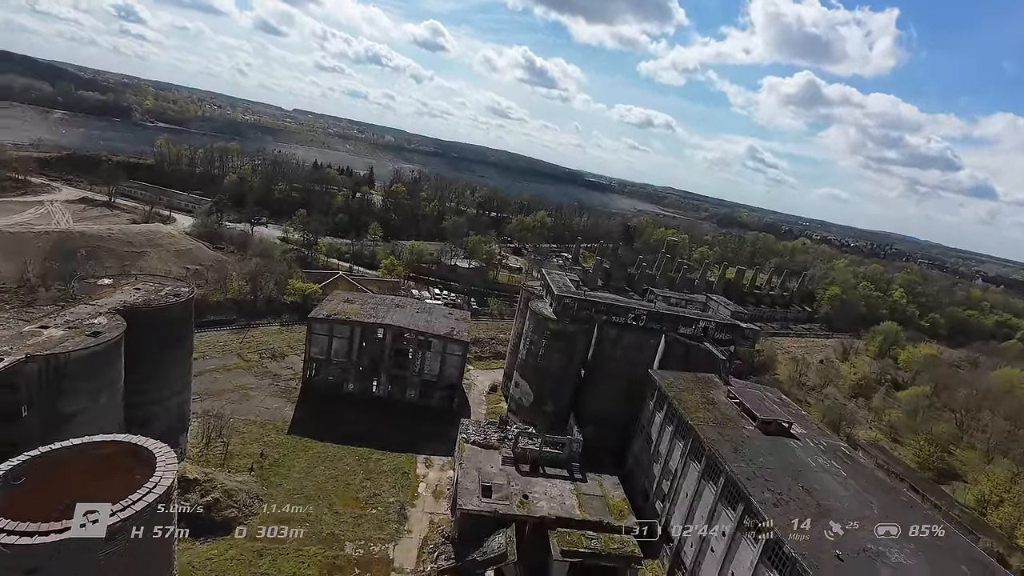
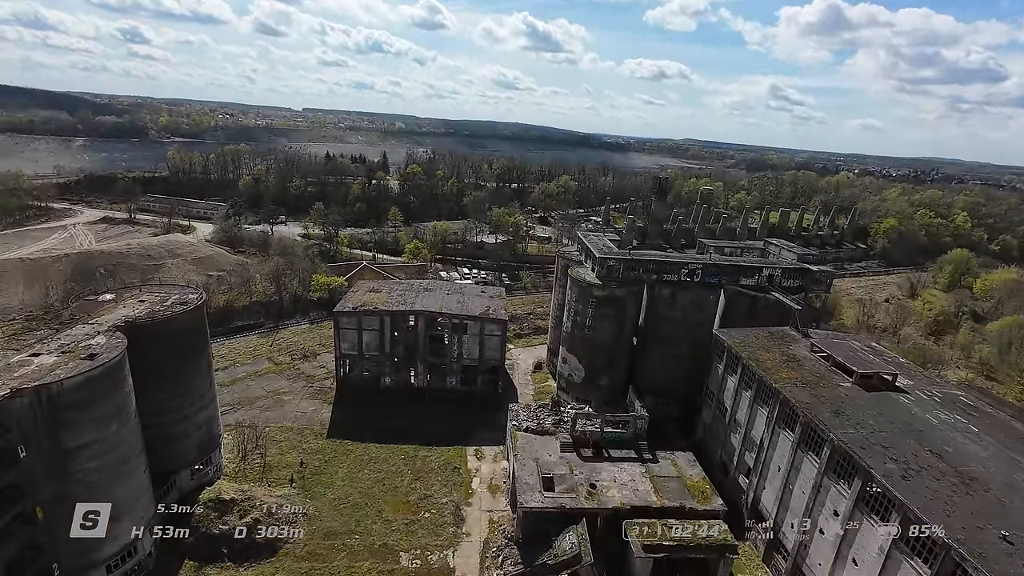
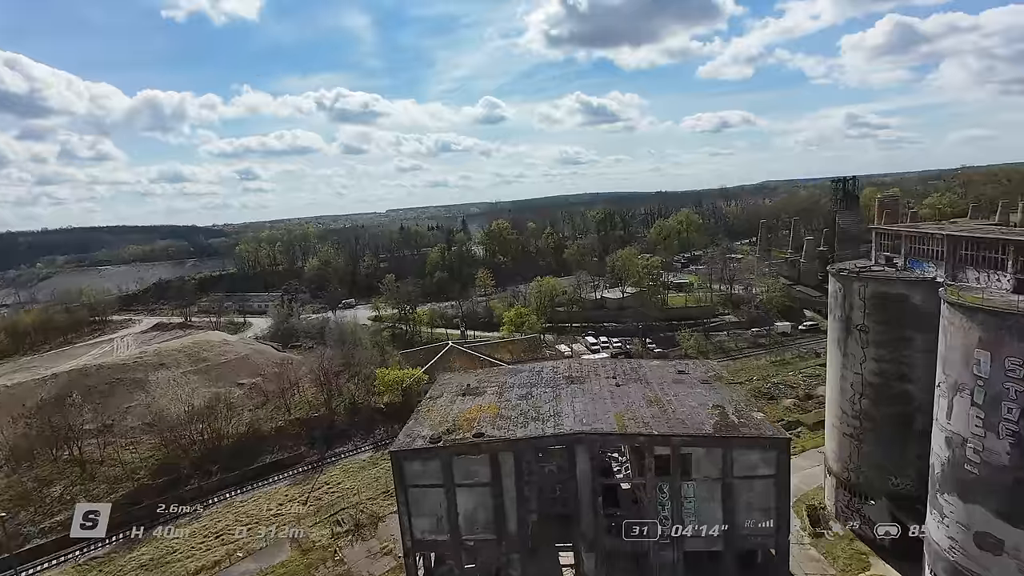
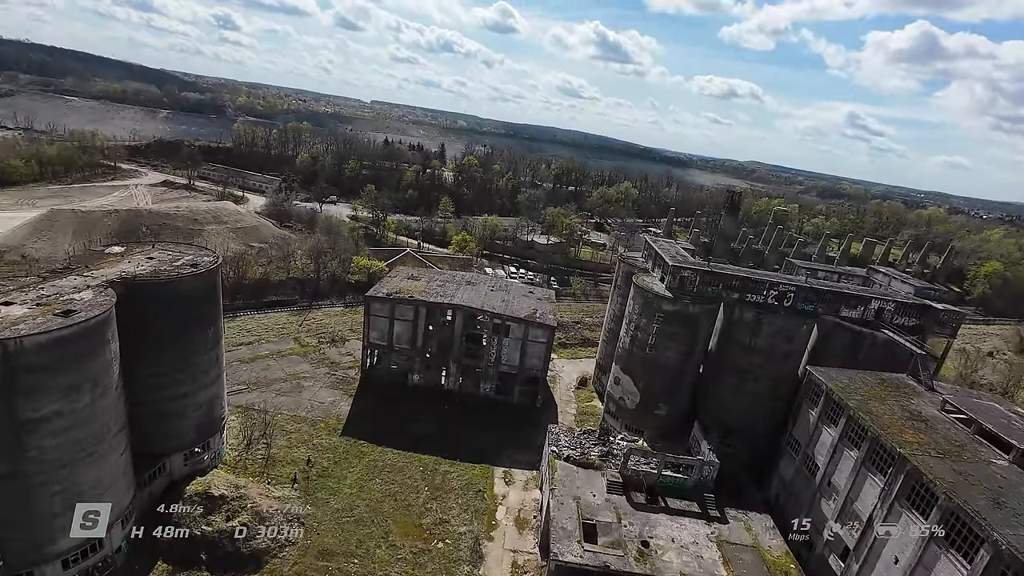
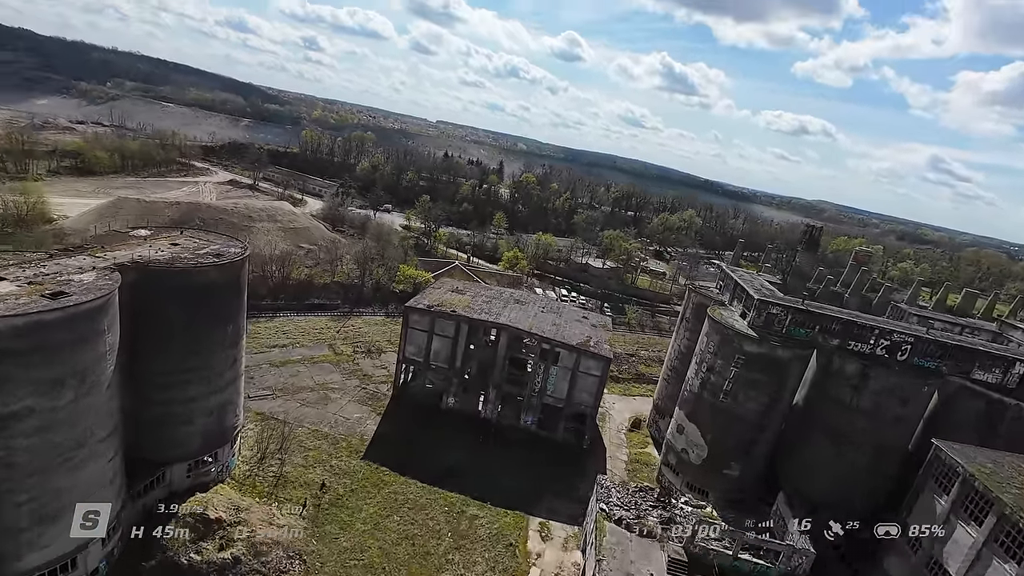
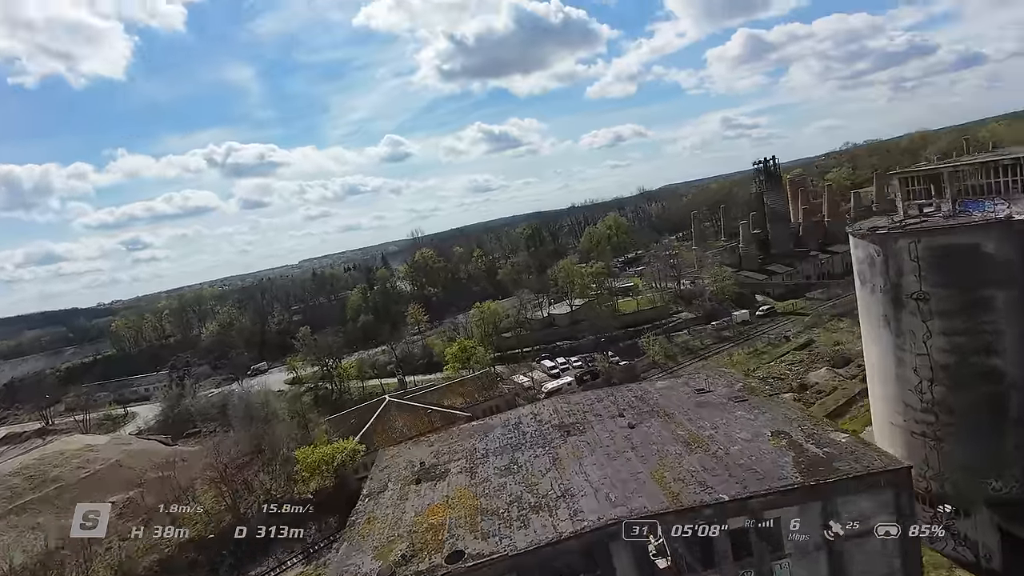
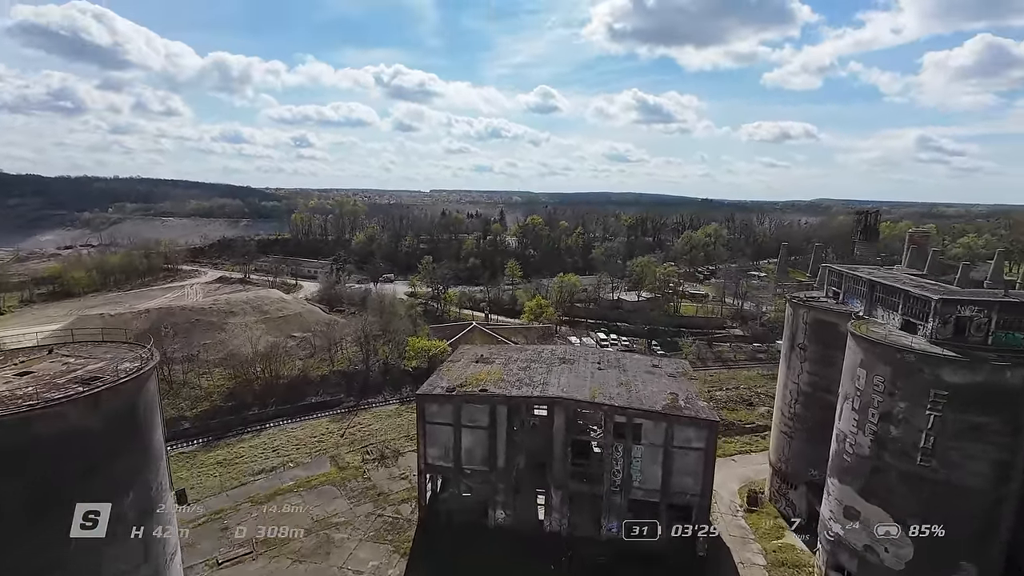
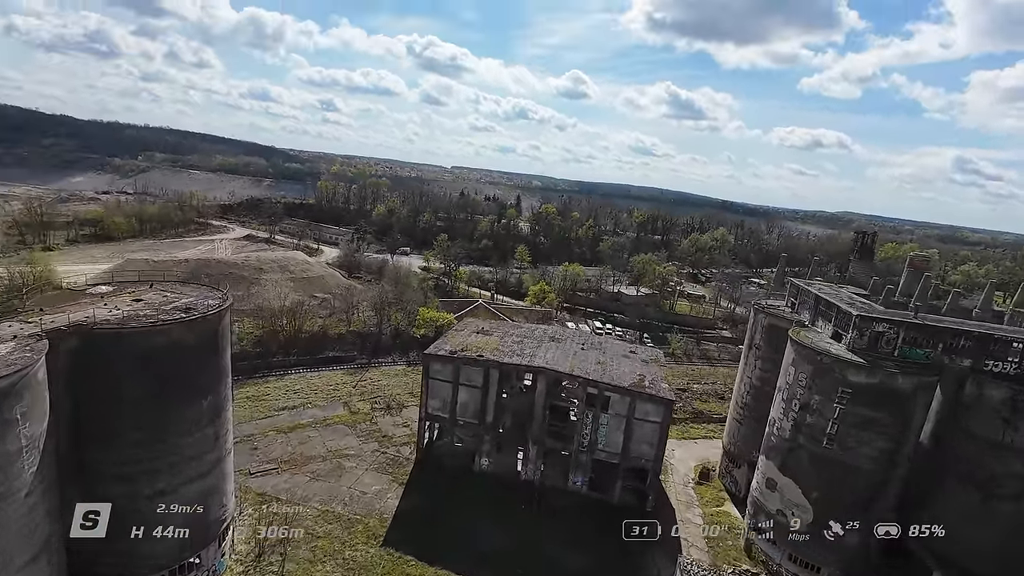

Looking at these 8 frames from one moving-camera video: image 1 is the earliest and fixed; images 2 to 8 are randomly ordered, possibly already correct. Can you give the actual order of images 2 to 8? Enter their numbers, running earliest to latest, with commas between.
2, 4, 5, 8, 7, 3, 6
